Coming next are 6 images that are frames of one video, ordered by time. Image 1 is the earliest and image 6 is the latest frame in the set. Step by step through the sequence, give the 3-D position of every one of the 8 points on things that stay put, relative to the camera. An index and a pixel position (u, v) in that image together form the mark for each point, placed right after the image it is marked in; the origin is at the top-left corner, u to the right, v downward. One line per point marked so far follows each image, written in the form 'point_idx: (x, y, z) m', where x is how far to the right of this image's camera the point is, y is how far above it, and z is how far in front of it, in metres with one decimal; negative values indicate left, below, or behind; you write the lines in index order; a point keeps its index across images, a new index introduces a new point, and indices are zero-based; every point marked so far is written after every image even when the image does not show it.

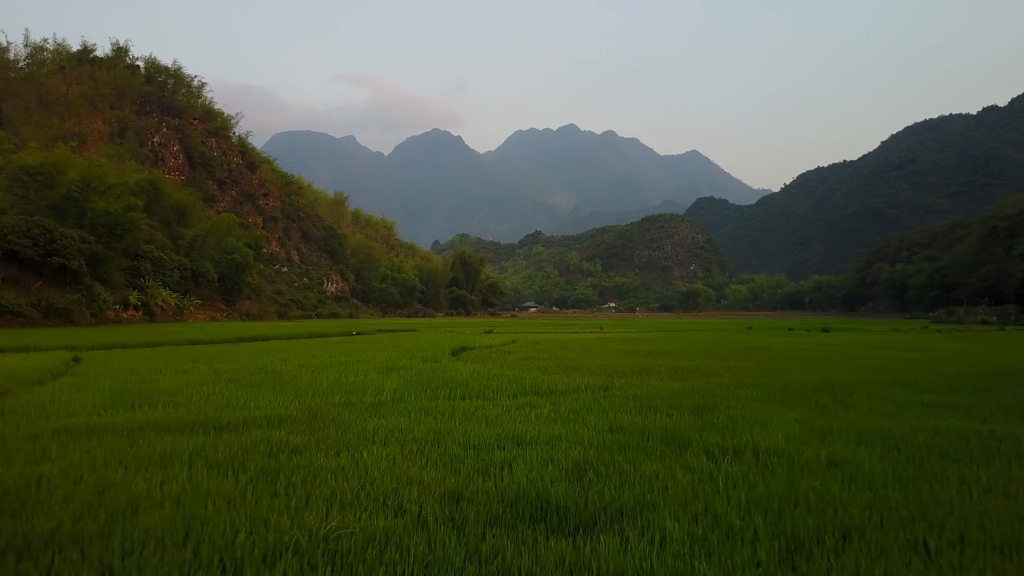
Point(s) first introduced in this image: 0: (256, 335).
0: (-5.6, -1.0, +16.0) m
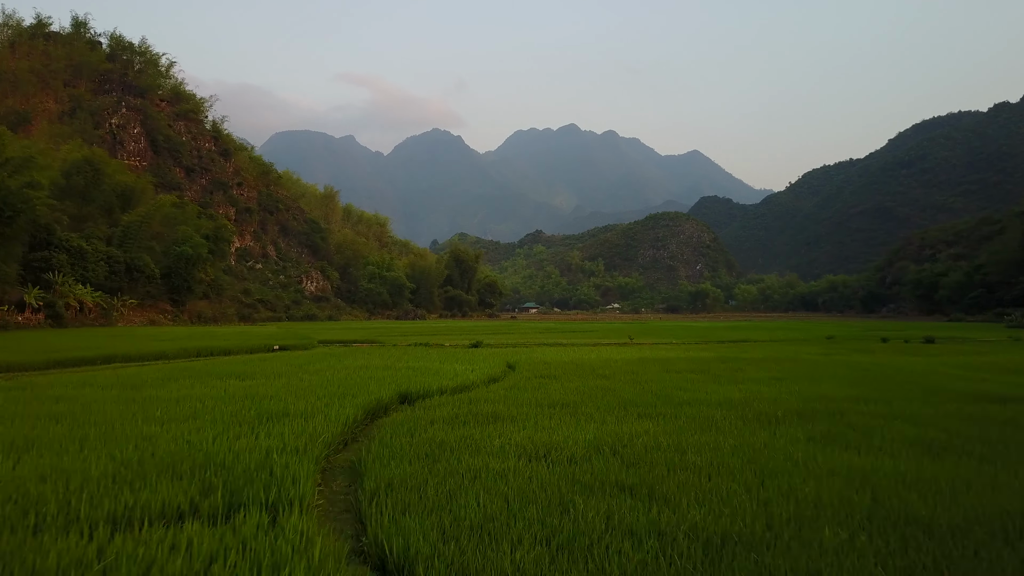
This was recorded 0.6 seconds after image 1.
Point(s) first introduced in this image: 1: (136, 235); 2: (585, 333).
0: (-5.6, -1.0, +13.0) m
1: (-8.8, +1.2, +17.4) m
2: (+1.7, -1.1, +18.9) m
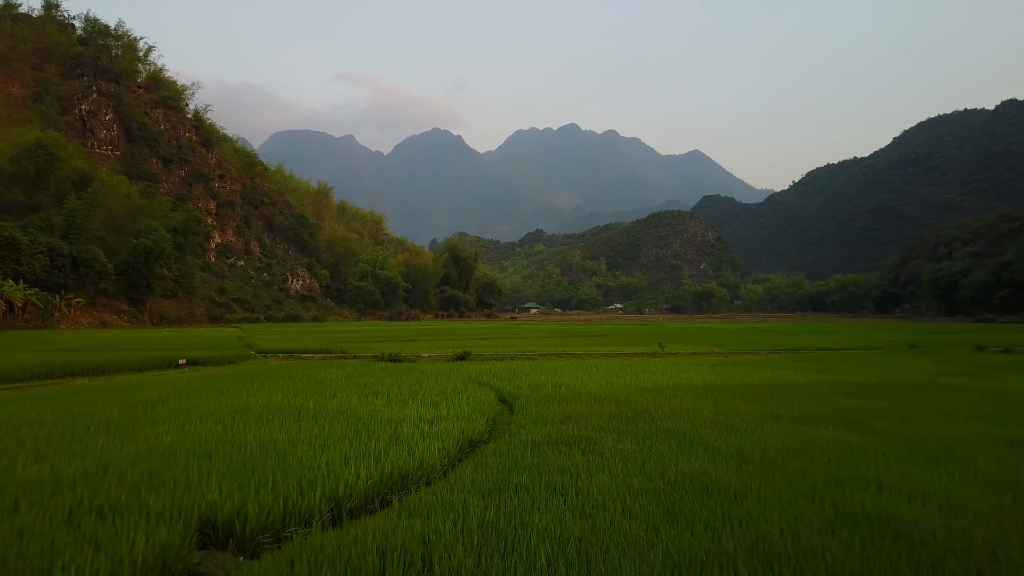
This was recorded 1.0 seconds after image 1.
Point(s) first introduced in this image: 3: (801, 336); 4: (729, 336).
0: (-5.6, -0.9, +11.3) m
1: (-8.8, +1.3, +15.7) m
2: (+1.7, -1.1, +17.2) m
3: (+7.5, -1.2, +19.5) m
4: (+5.5, -1.2, +19.2) m
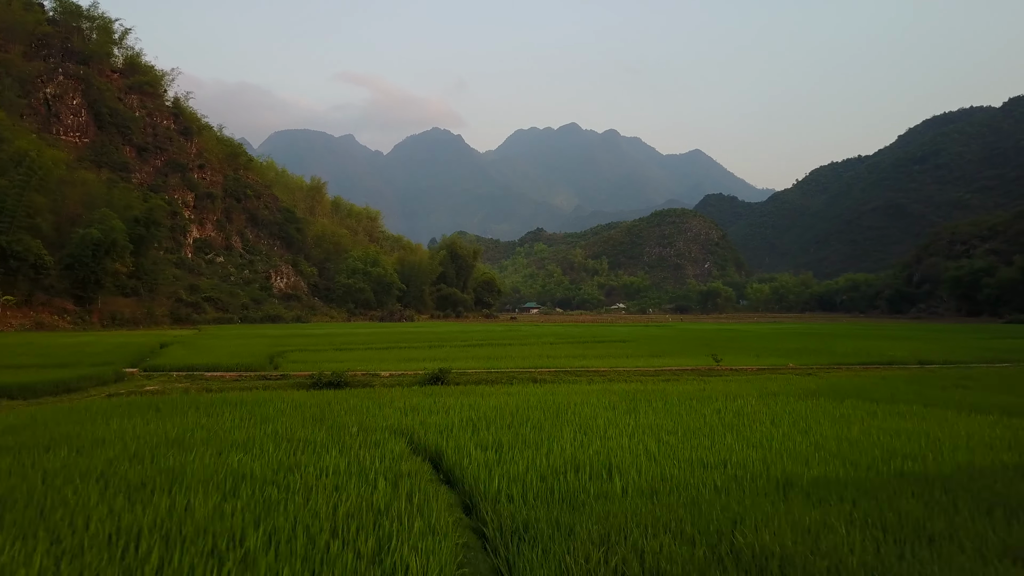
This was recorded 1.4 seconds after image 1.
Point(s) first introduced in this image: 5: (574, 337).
0: (-5.6, -0.9, +9.5) m
1: (-8.8, +1.4, +13.9) m
2: (+1.7, -1.0, +15.4) m
3: (+7.5, -1.1, +17.8) m
4: (+5.5, -1.1, +17.4) m
5: (+1.6, -1.1, +18.6) m
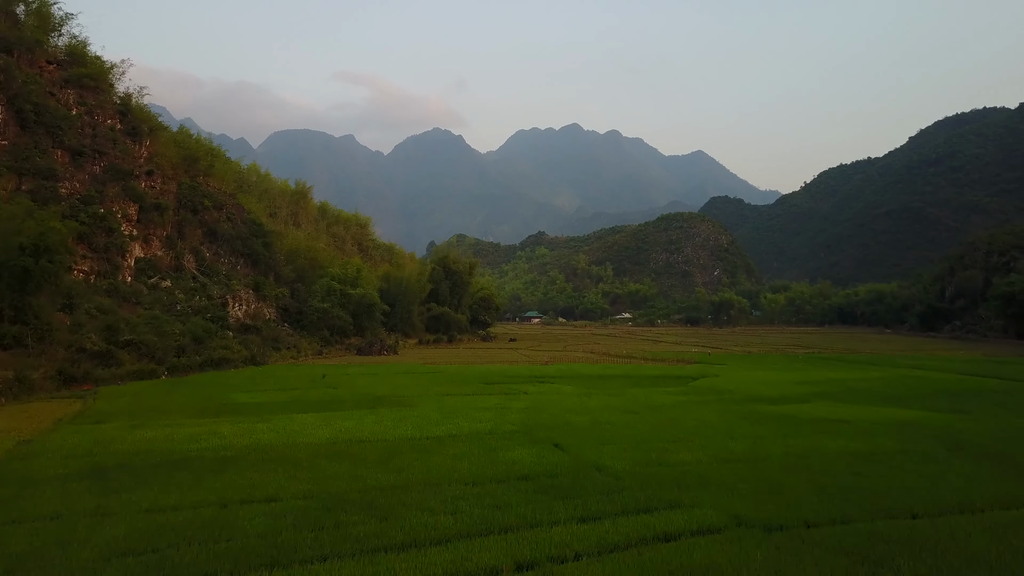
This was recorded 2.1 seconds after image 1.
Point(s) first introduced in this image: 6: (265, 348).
0: (-5.7, -1.6, +5.9) m
1: (-8.9, +0.6, +10.3) m
2: (+1.7, -1.8, +11.8) m
3: (+7.4, -1.9, +14.2) m
4: (+5.5, -1.9, +13.8) m
5: (+1.5, -1.9, +15.1) m
6: (-6.4, -1.4, +19.9) m
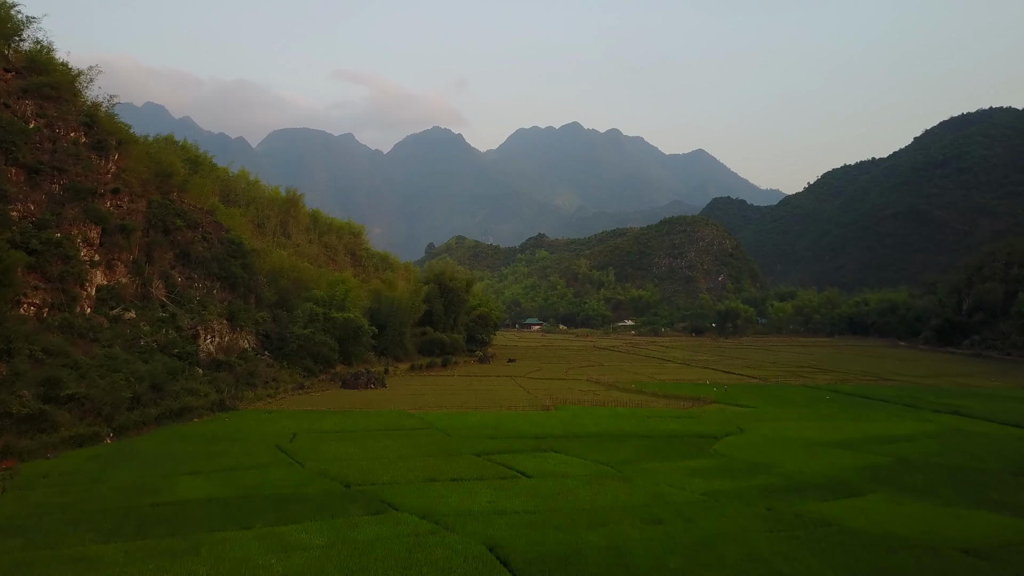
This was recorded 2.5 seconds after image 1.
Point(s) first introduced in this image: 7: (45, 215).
0: (-5.7, -2.4, +4.2) m
1: (-8.9, -0.2, +8.6) m
2: (+1.6, -2.6, +10.1) m
3: (+7.4, -2.7, +12.4) m
4: (+5.4, -2.7, +12.1) m
5: (+1.5, -2.7, +13.3) m
6: (-6.5, -2.2, +18.1) m
7: (-10.9, +1.7, +17.5) m
